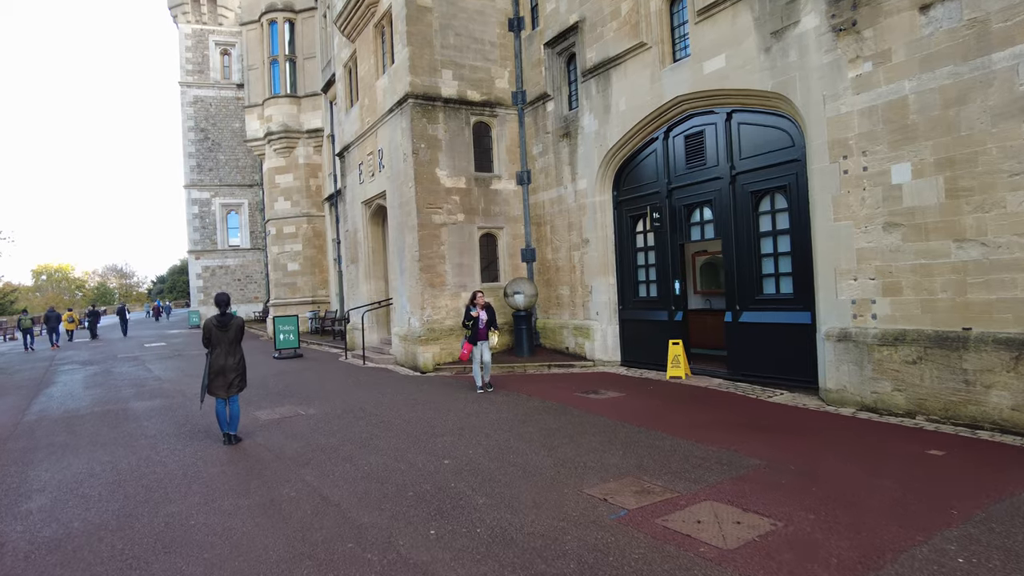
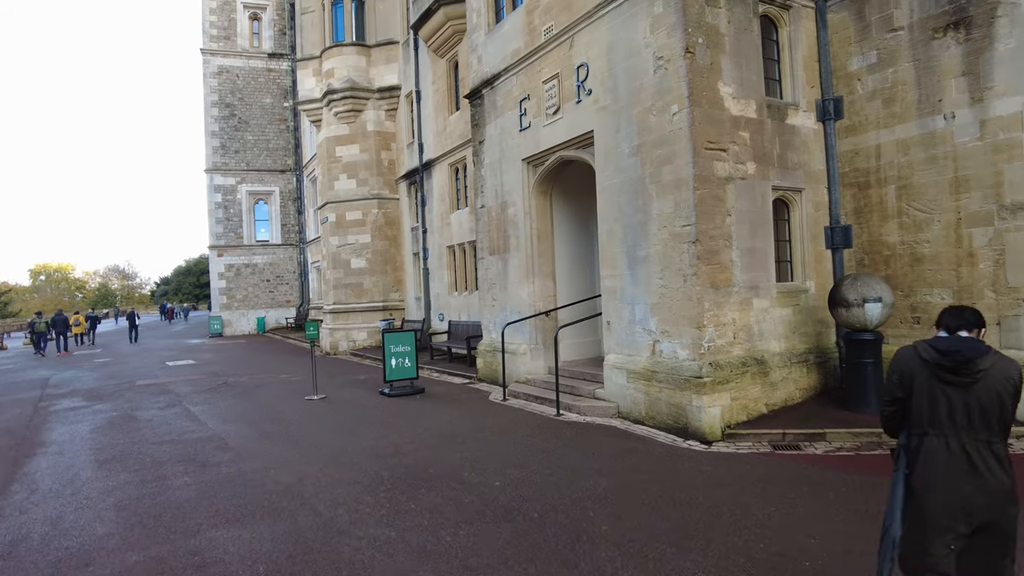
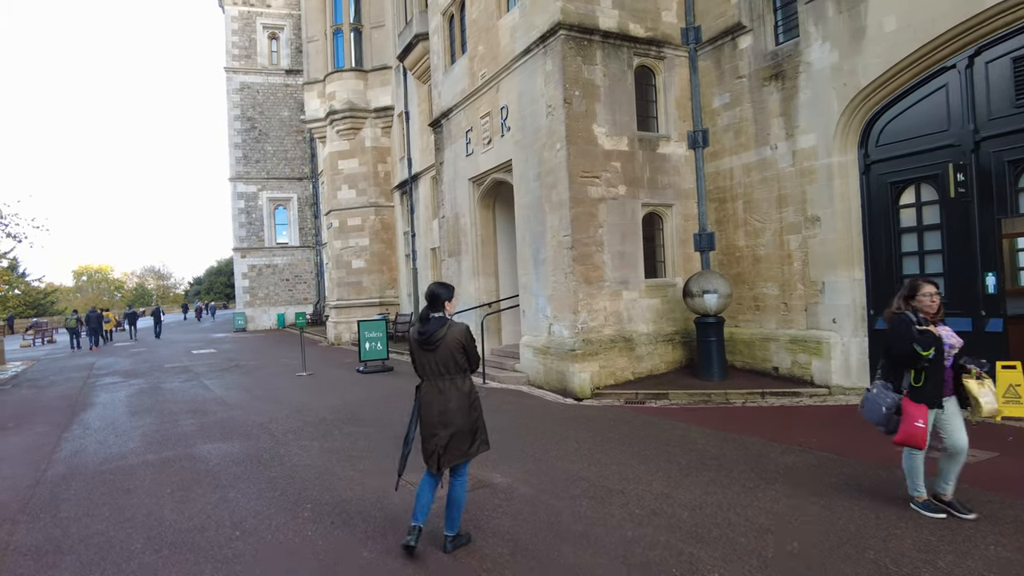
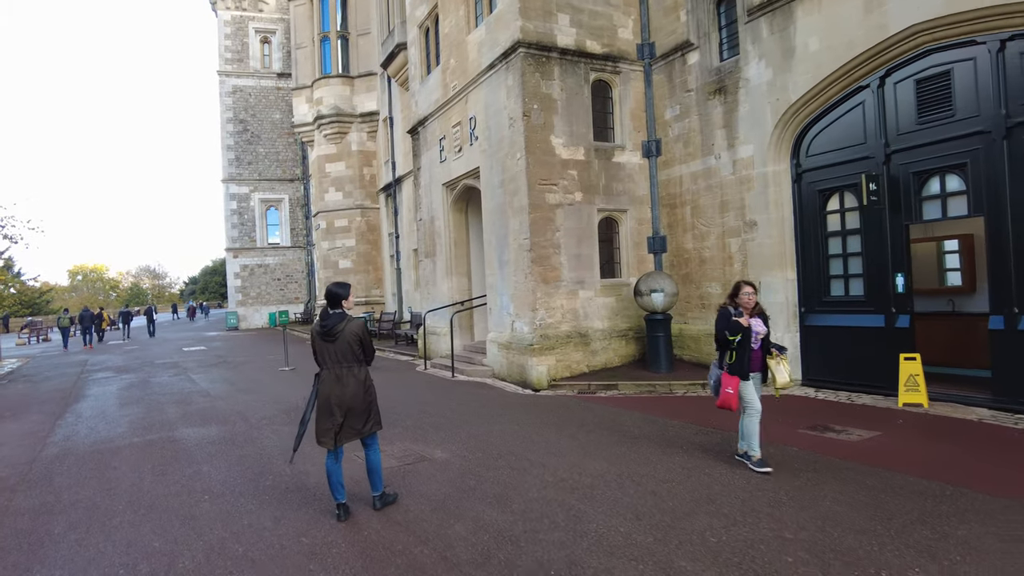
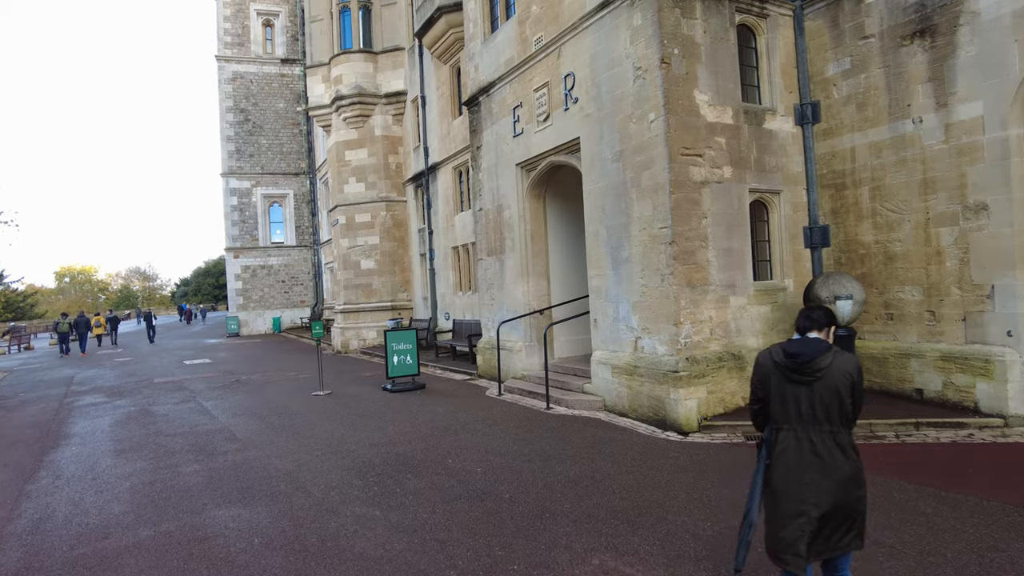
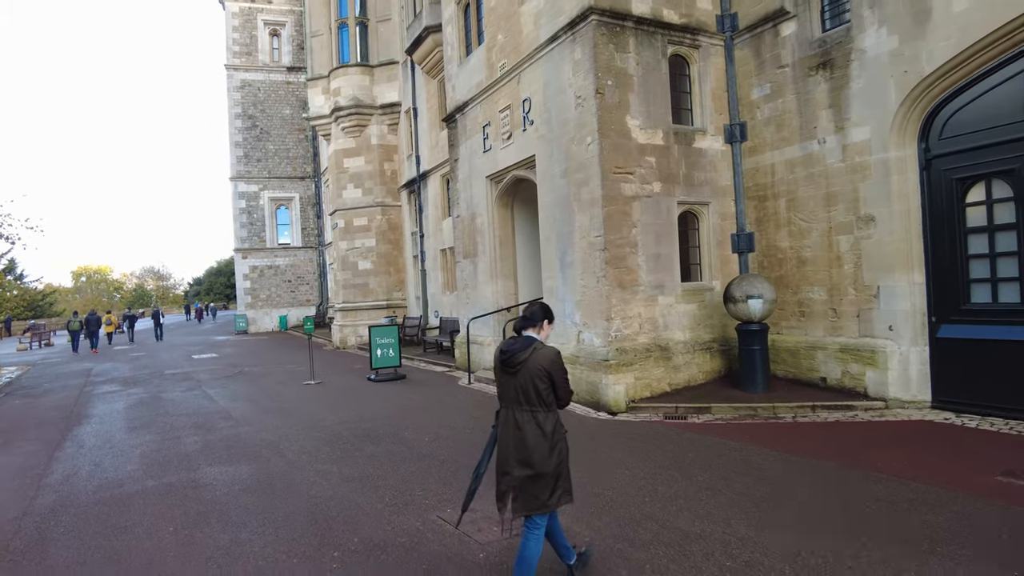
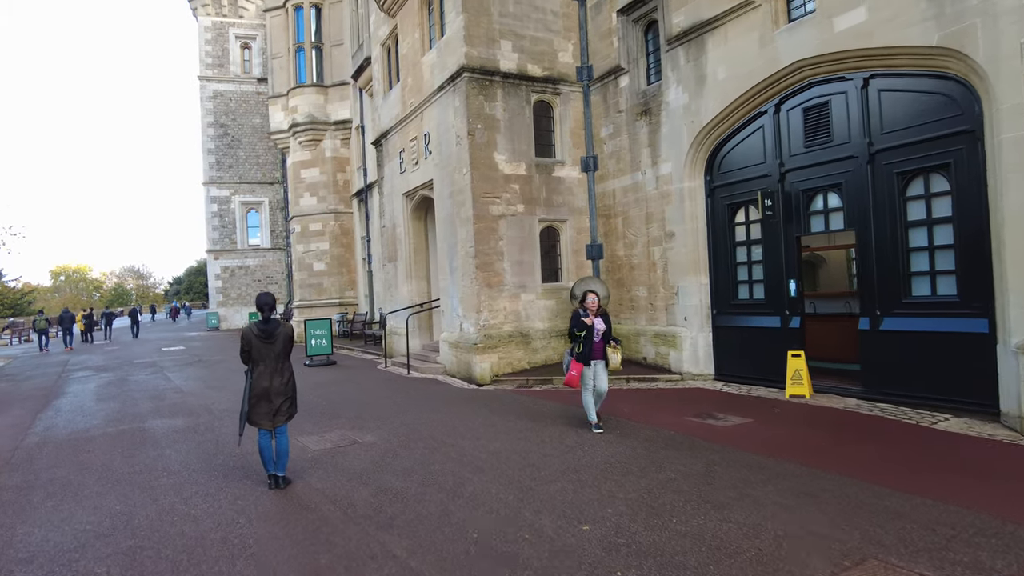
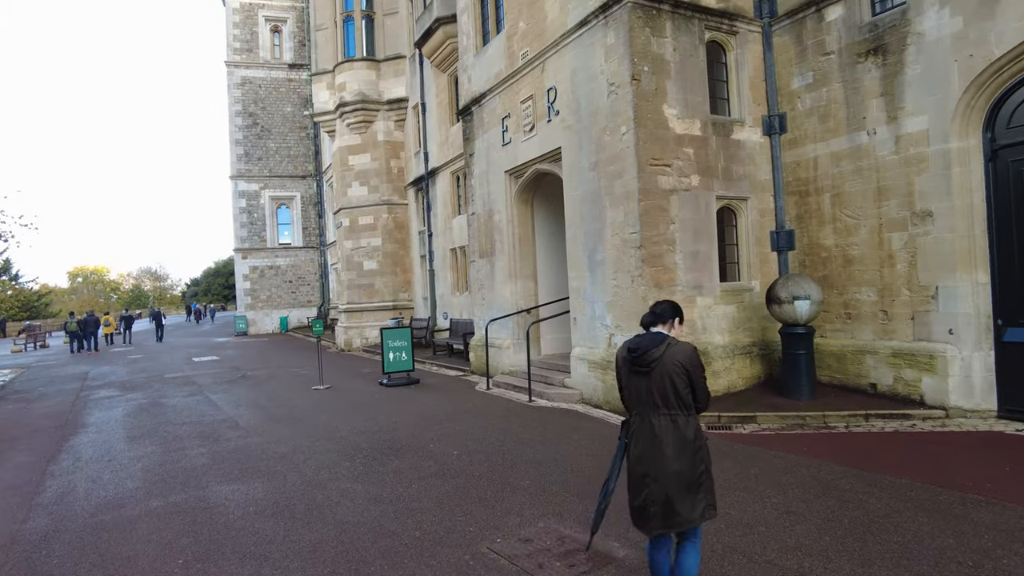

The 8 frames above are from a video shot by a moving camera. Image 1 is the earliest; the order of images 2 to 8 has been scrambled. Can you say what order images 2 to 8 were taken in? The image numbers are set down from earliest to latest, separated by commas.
7, 4, 3, 6, 8, 5, 2
